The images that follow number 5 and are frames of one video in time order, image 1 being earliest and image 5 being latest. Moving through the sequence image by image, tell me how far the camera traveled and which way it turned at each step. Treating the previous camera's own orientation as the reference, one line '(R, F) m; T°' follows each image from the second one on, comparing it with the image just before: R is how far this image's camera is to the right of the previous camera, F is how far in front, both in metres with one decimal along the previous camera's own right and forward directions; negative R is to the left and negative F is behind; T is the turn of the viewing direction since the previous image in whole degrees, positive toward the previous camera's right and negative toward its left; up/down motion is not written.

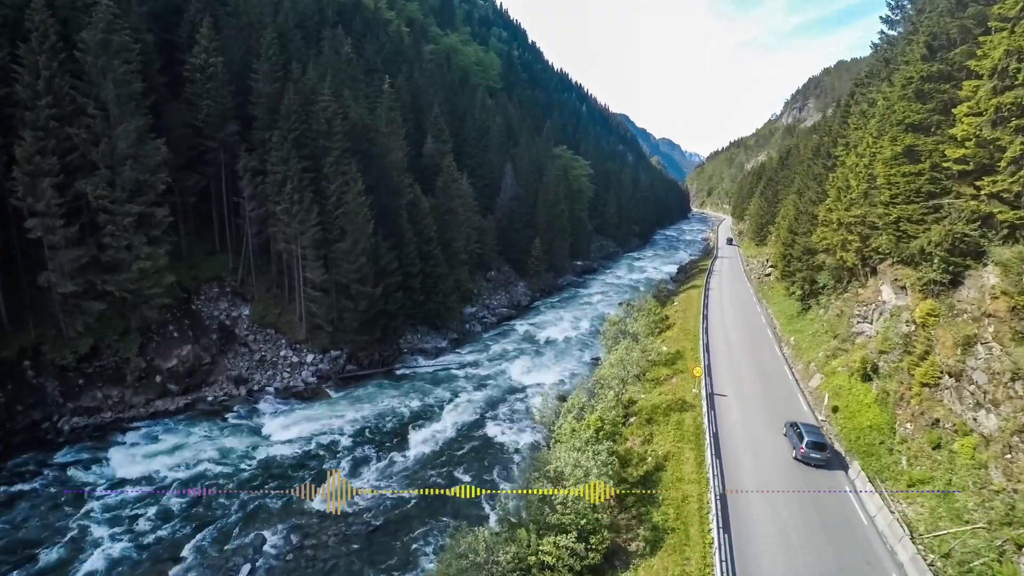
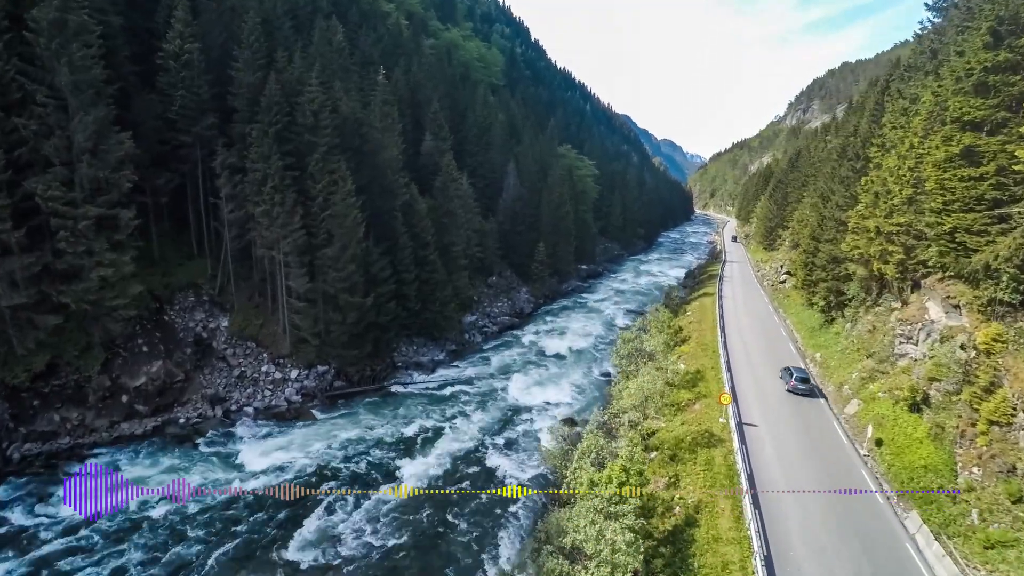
(-0.2, +2.7) m; 0°
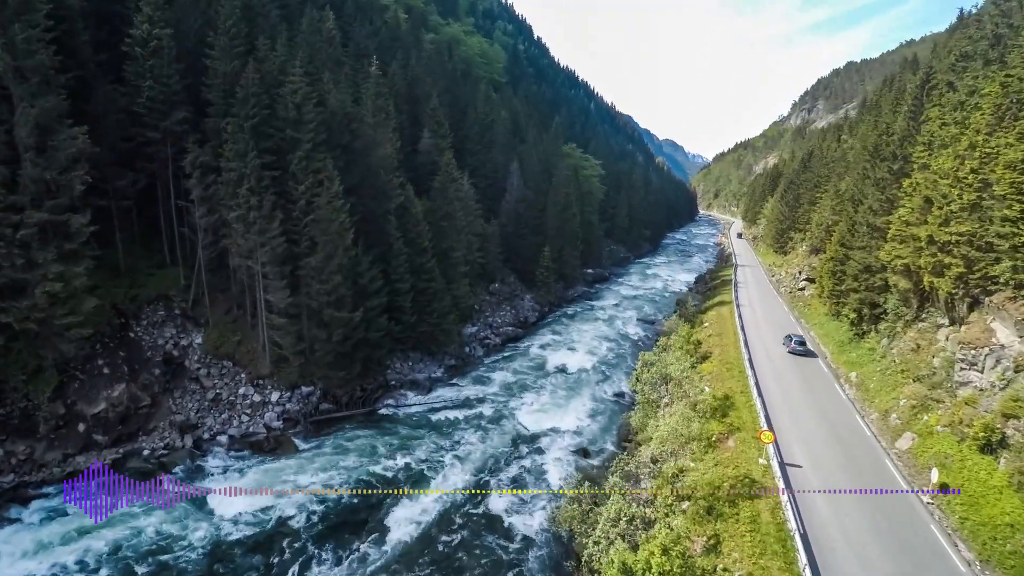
(-0.3, +2.9) m; 0°
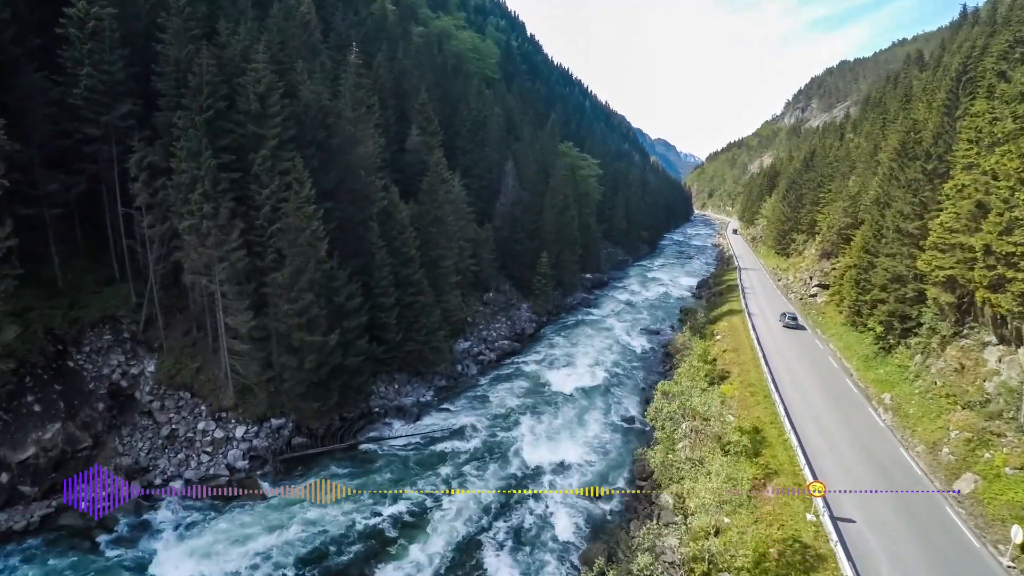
(-0.2, +3.1) m; +1°
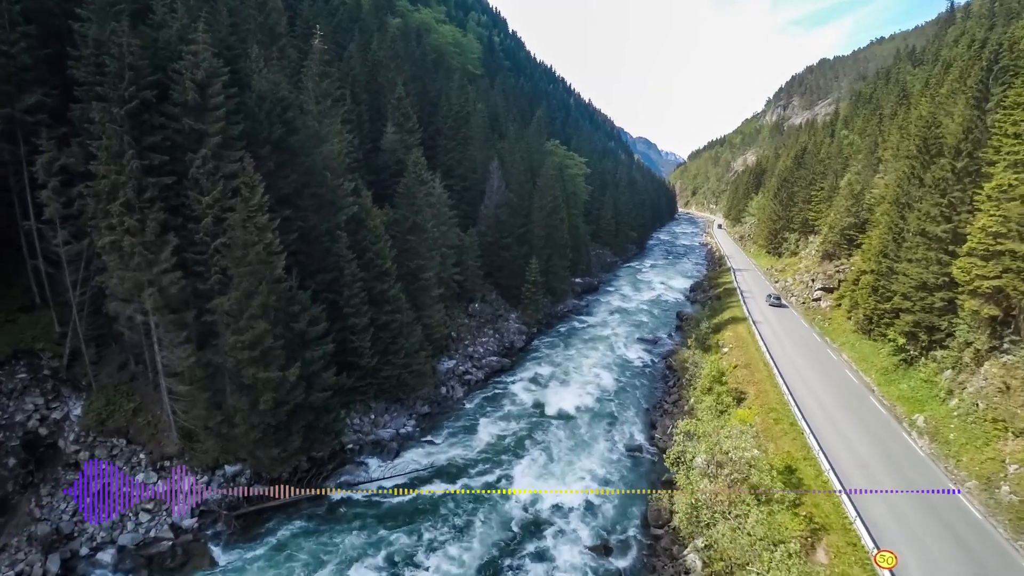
(-0.3, +3.2) m; +2°
